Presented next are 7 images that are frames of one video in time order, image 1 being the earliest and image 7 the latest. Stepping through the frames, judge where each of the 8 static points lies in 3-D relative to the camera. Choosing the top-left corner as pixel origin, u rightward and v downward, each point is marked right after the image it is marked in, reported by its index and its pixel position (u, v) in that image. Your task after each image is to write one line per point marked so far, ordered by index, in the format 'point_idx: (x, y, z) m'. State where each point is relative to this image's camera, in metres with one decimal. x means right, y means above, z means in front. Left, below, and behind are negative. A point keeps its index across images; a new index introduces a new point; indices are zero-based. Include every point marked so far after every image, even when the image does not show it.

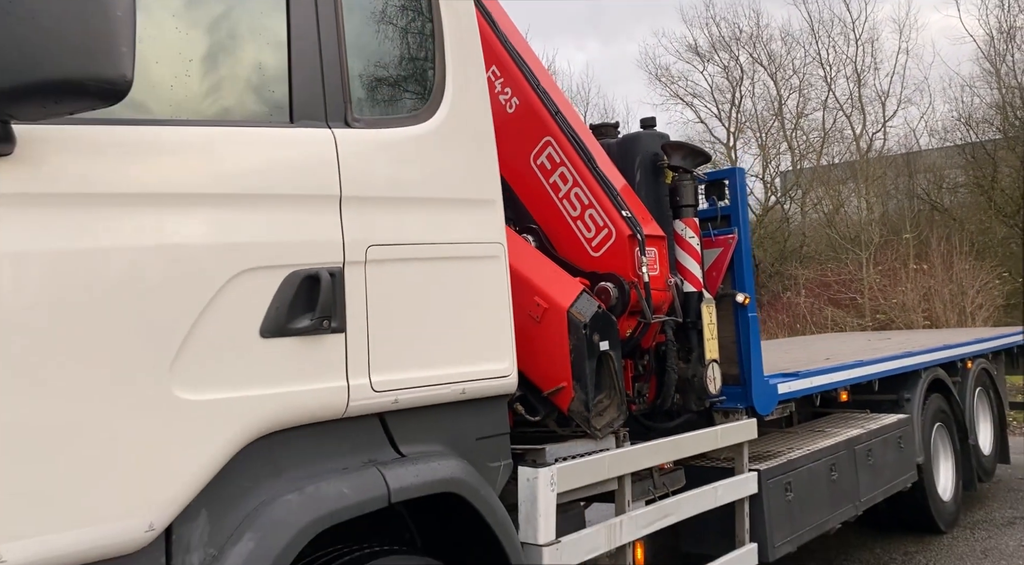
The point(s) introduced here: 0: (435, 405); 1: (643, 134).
0: (-0.2, -0.4, +2.7) m
1: (+0.7, +0.7, +4.2) m
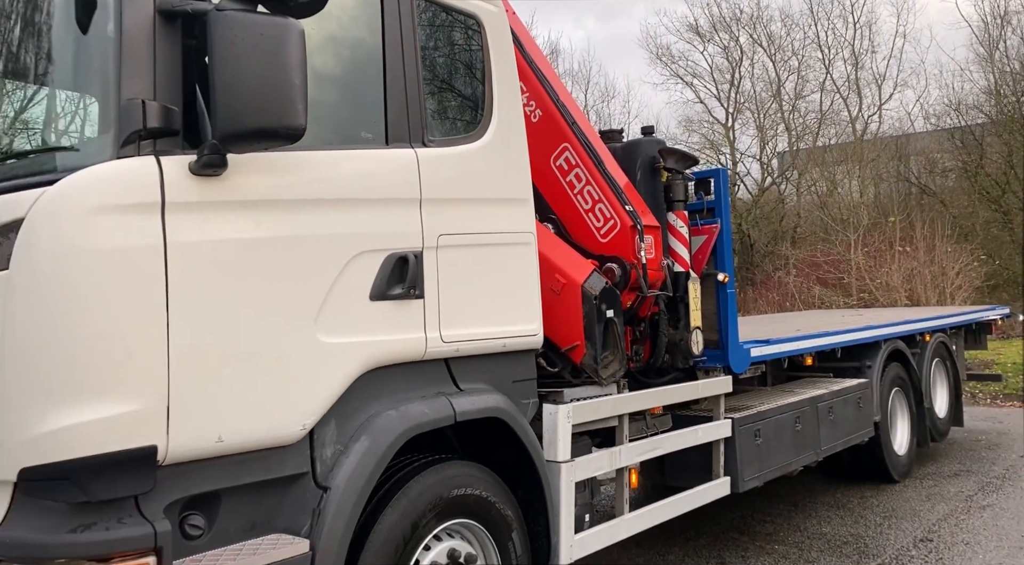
0: (-0.1, -0.3, +3.6) m
1: (+0.8, +0.9, +5.1) m
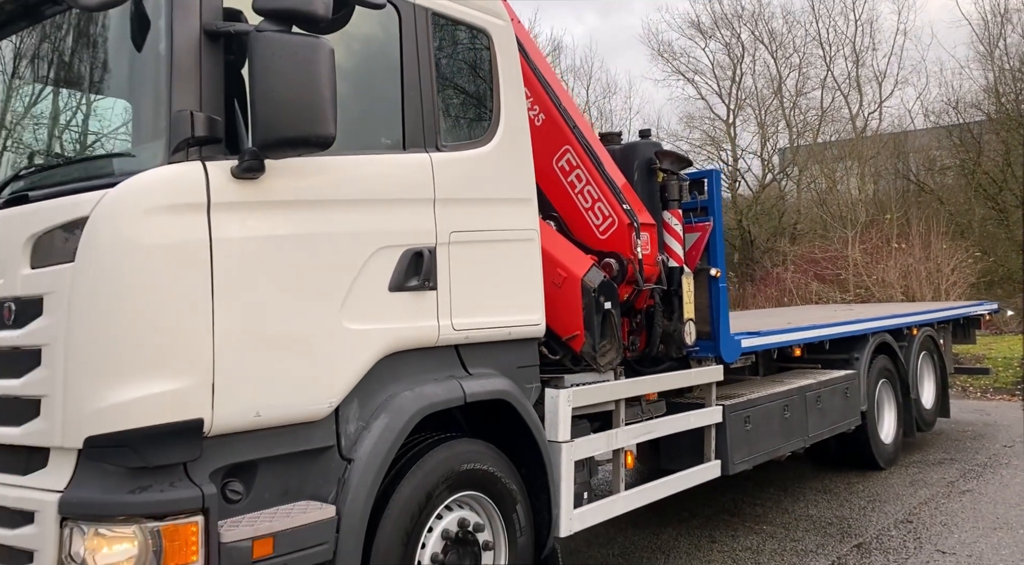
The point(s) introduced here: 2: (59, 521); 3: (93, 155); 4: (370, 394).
0: (-0.1, -0.3, +3.9) m
1: (+0.8, +0.9, +5.4) m
2: (-1.5, -0.8, +2.8) m
3: (-1.5, +0.5, +3.0) m
4: (-0.6, -0.4, +3.4) m
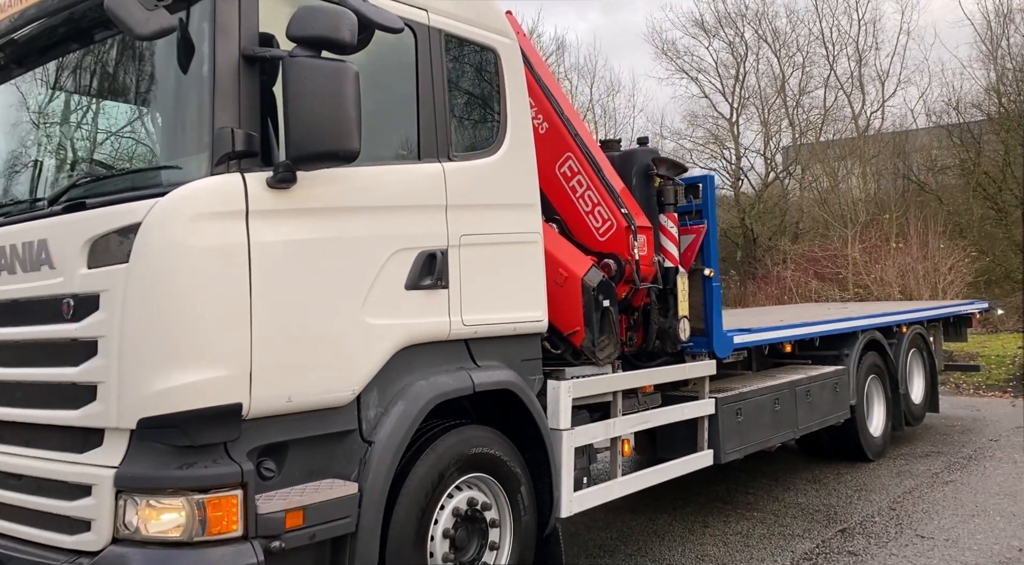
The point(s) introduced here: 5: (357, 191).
0: (-0.1, -0.3, +4.2) m
1: (+0.9, +0.9, +5.8) m
2: (-1.5, -0.8, +3.1) m
3: (-1.5, +0.5, +3.4) m
4: (-0.5, -0.4, +3.7) m
5: (-0.7, +0.4, +3.6) m
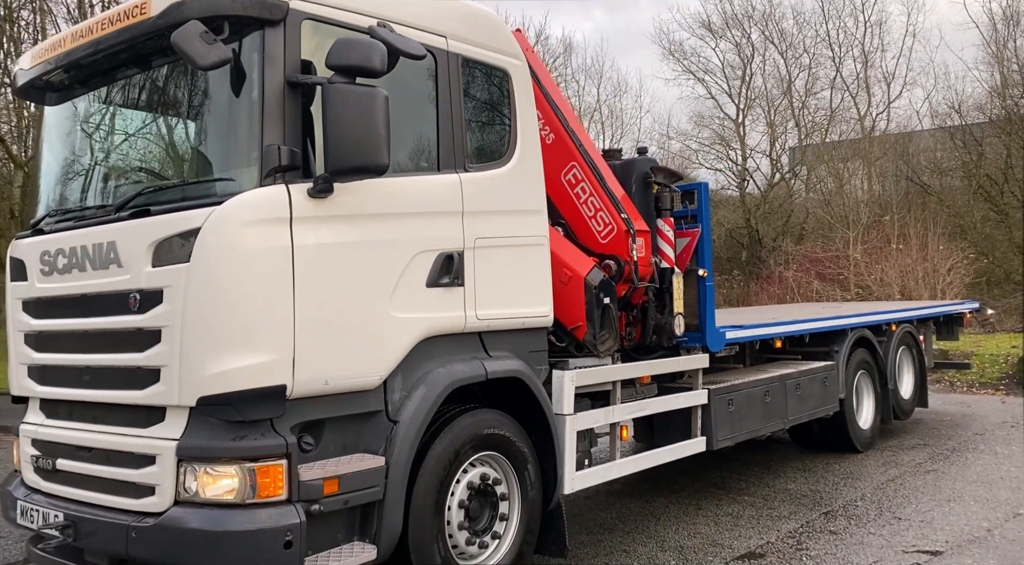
0: (0.0, -0.3, +4.7) m
1: (+0.9, +0.9, +6.2) m
2: (-1.4, -0.8, +3.6) m
3: (-1.4, +0.5, +3.8) m
4: (-0.5, -0.4, +4.2) m
5: (-0.6, +0.4, +4.1) m
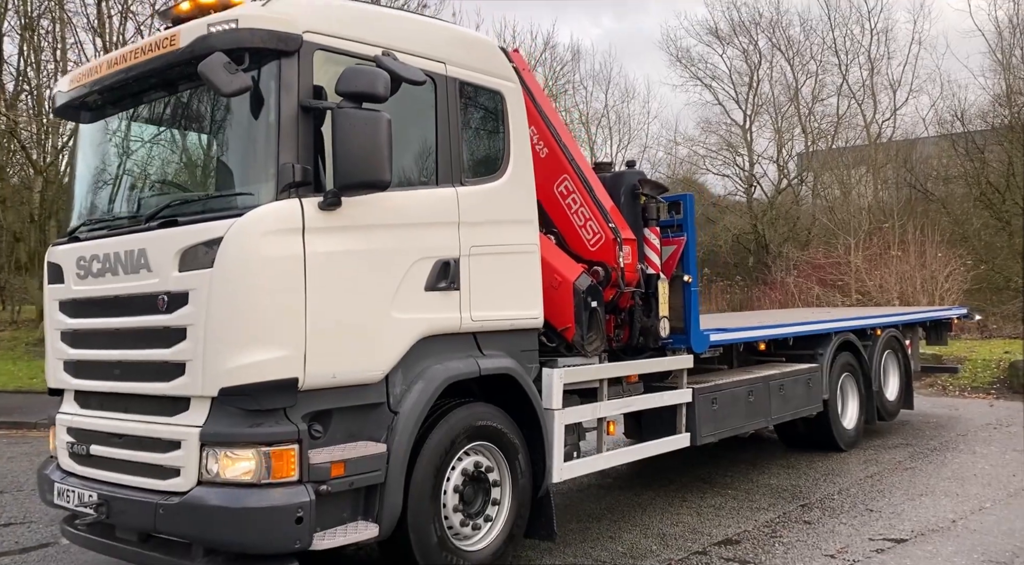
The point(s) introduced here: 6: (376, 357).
0: (-0.1, -0.3, +5.1) m
1: (+0.9, +0.9, +6.6) m
2: (-1.5, -0.8, +4.0) m
3: (-1.5, +0.5, +4.3) m
4: (-0.5, -0.5, +4.6) m
5: (-0.7, +0.4, +4.5) m
6: (-0.7, -0.4, +4.4) m
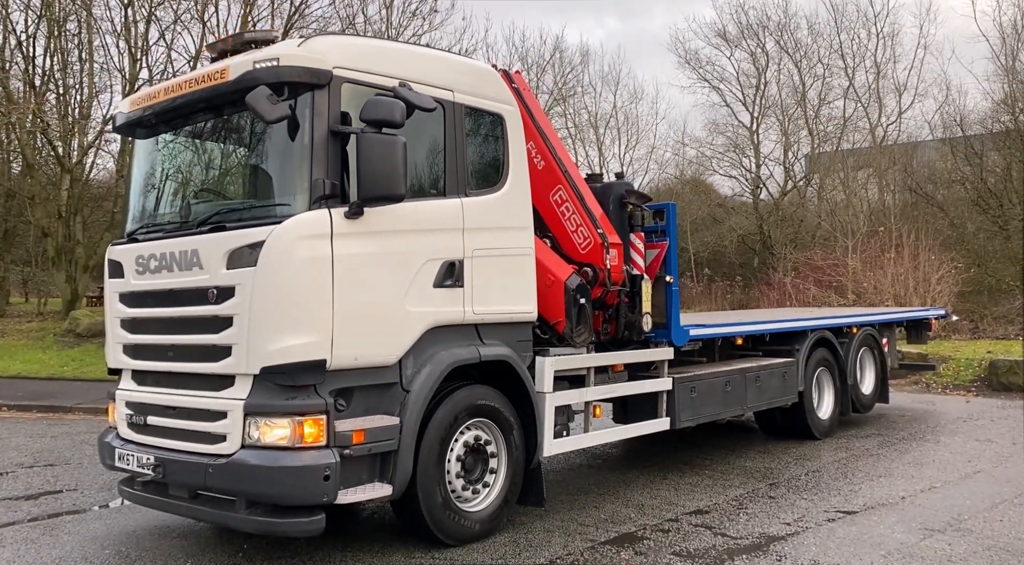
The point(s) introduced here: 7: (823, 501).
0: (-0.1, -0.3, +5.9) m
1: (+0.9, +0.9, +7.4) m
2: (-1.5, -0.8, +4.8) m
3: (-1.5, +0.5, +5.0) m
4: (-0.6, -0.4, +5.4) m
5: (-0.7, +0.4, +5.3) m
6: (-0.7, -0.4, +5.1) m
7: (+2.5, -1.7, +6.7) m
